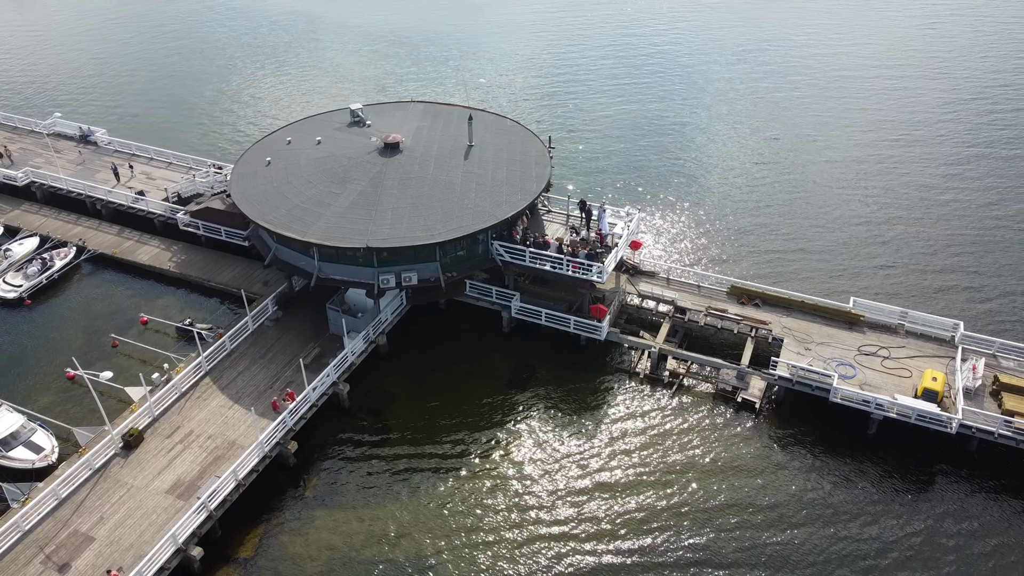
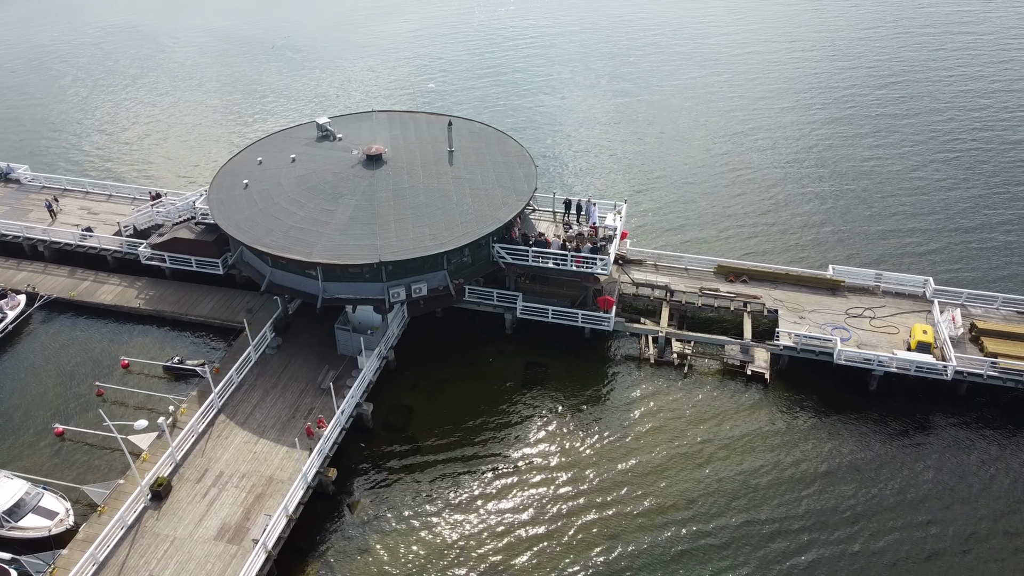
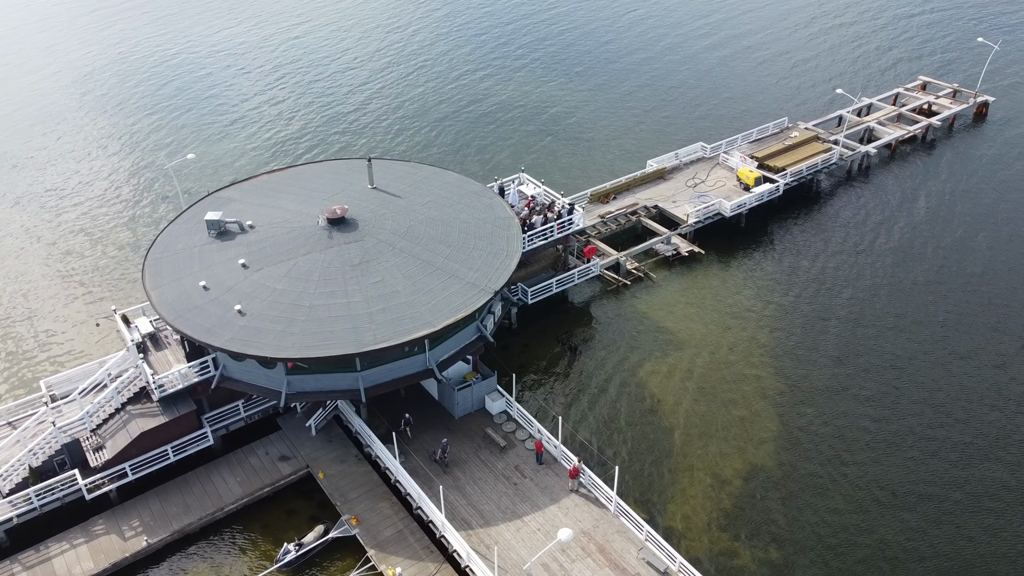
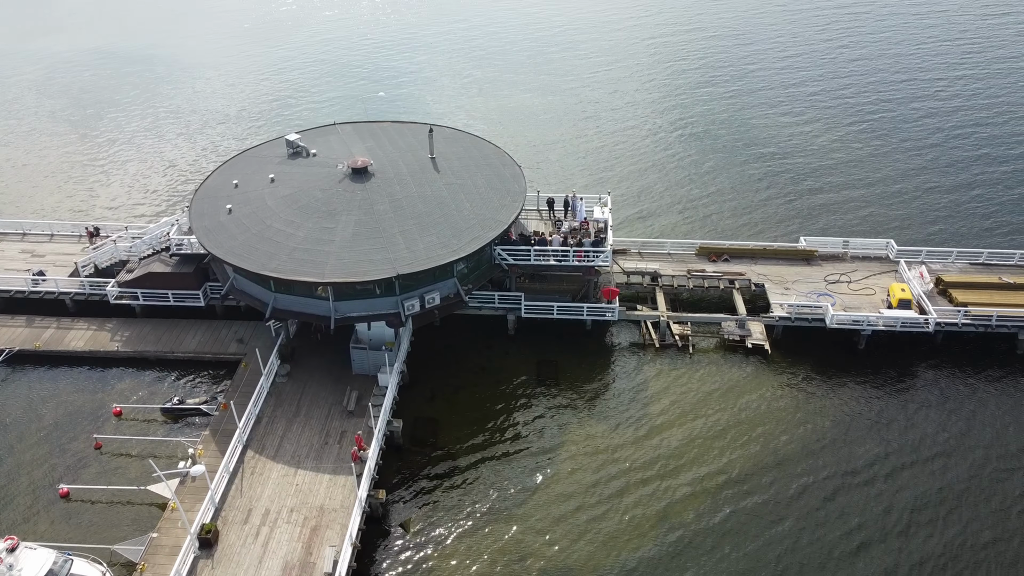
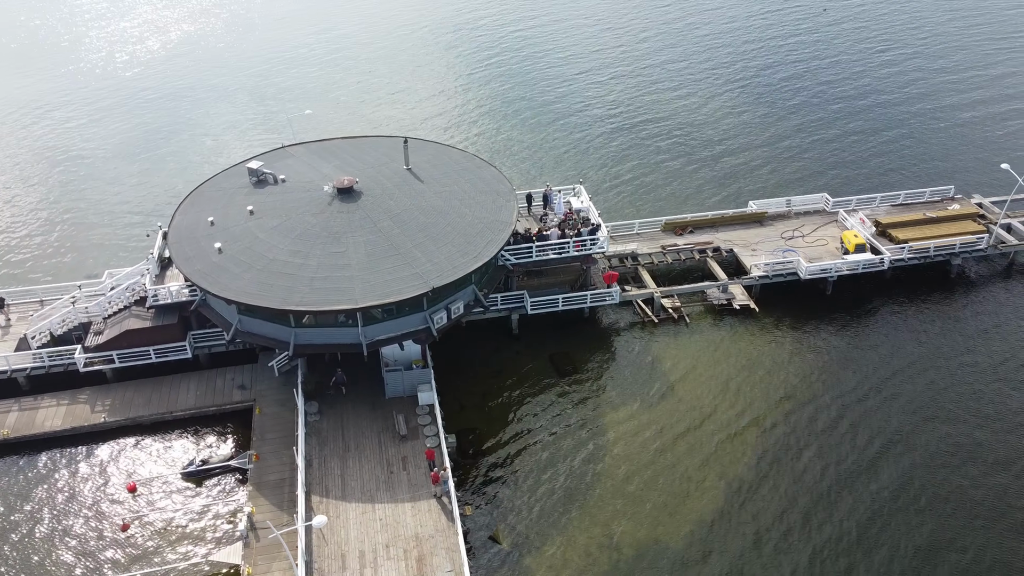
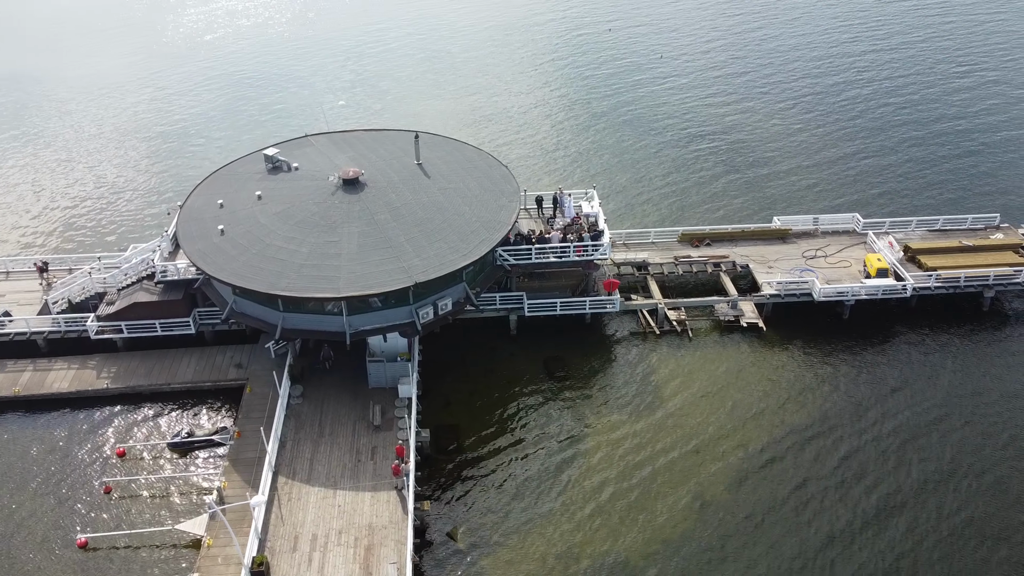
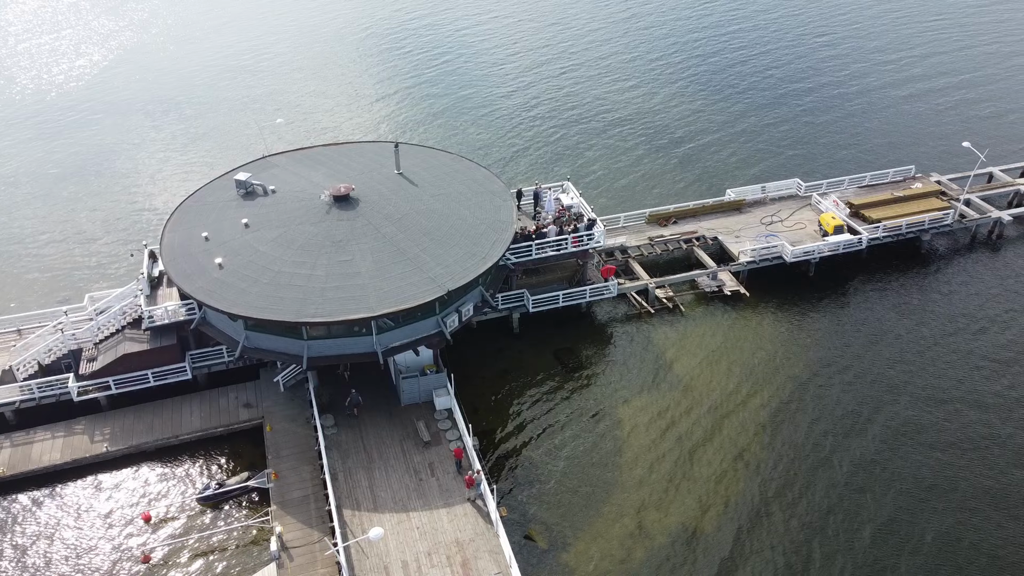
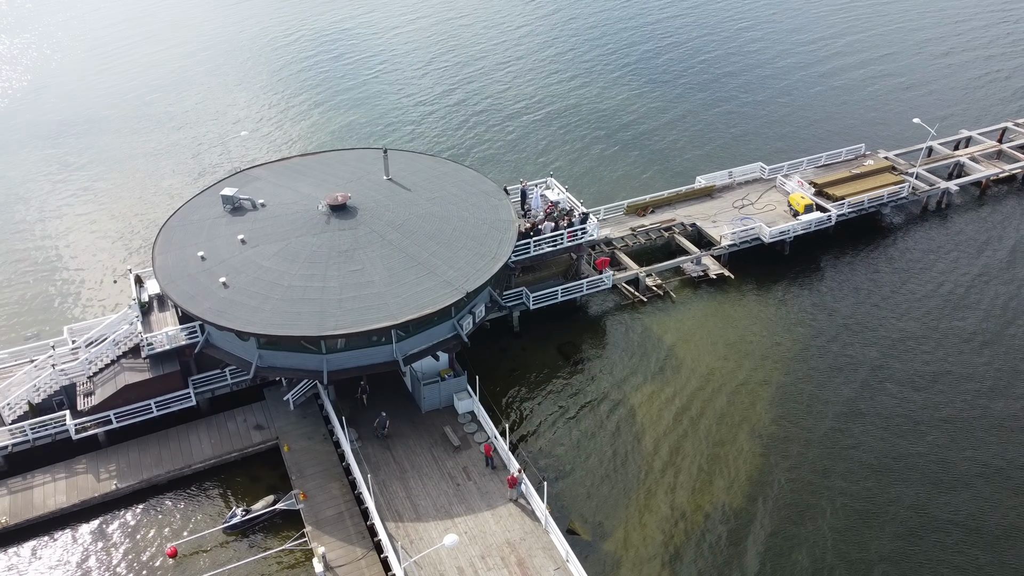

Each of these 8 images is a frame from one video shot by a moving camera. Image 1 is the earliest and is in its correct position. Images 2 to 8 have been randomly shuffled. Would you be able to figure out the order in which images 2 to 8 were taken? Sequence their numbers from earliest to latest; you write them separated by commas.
2, 4, 6, 5, 7, 8, 3
